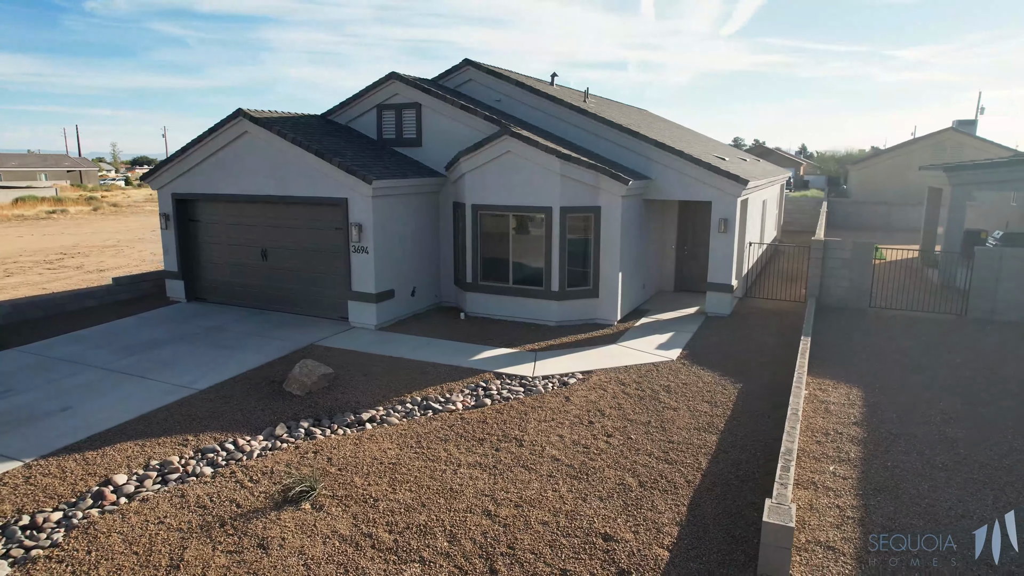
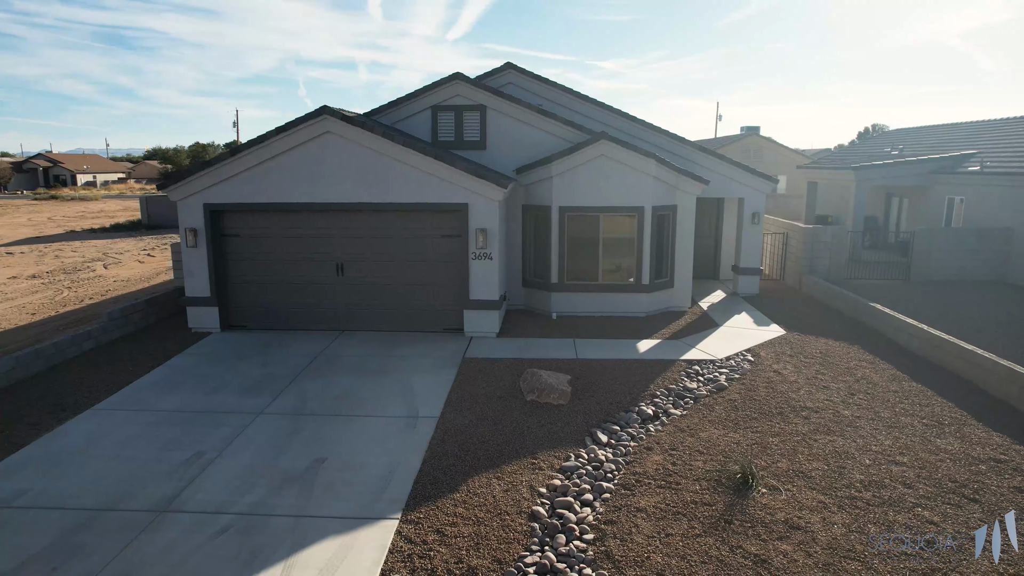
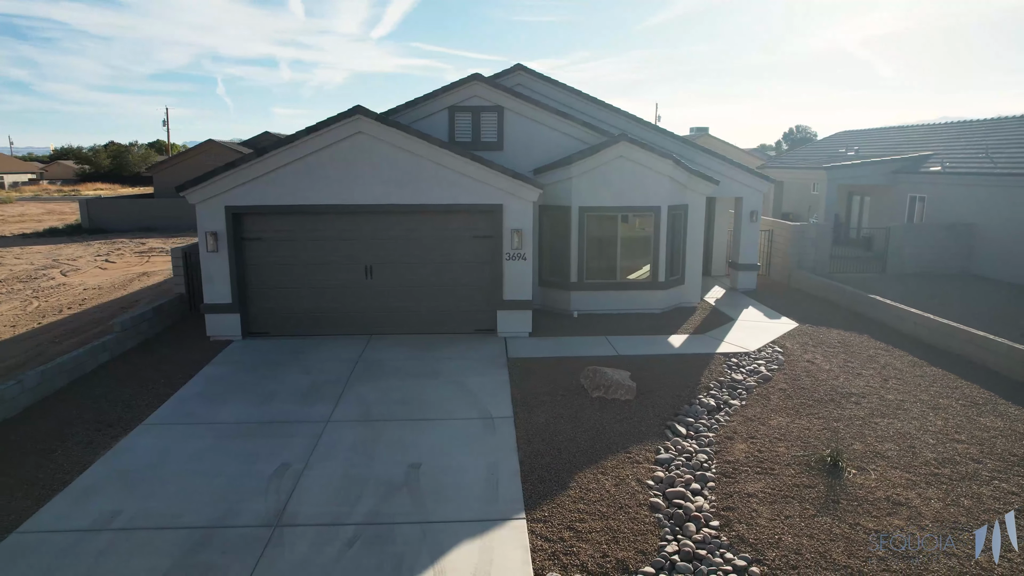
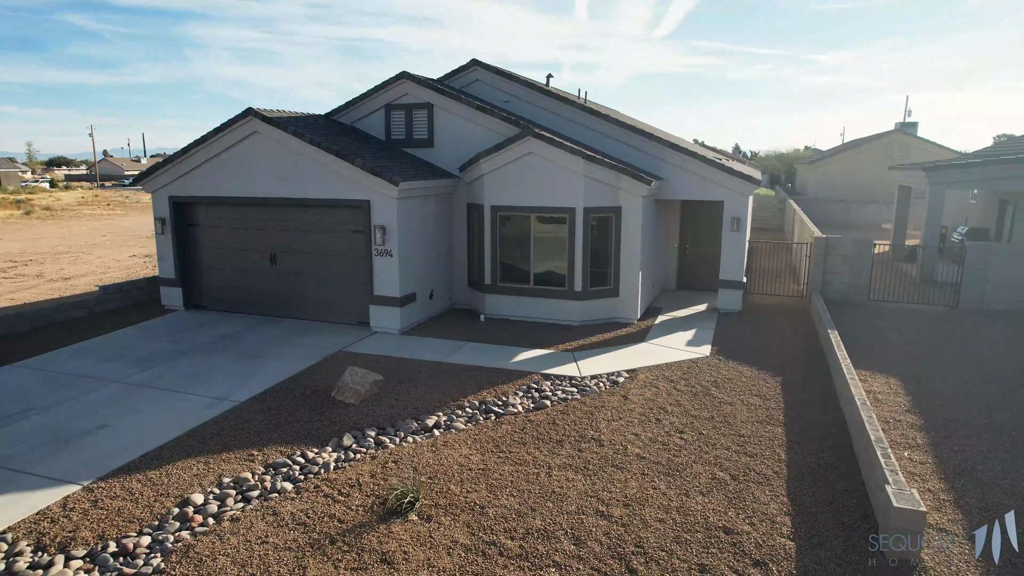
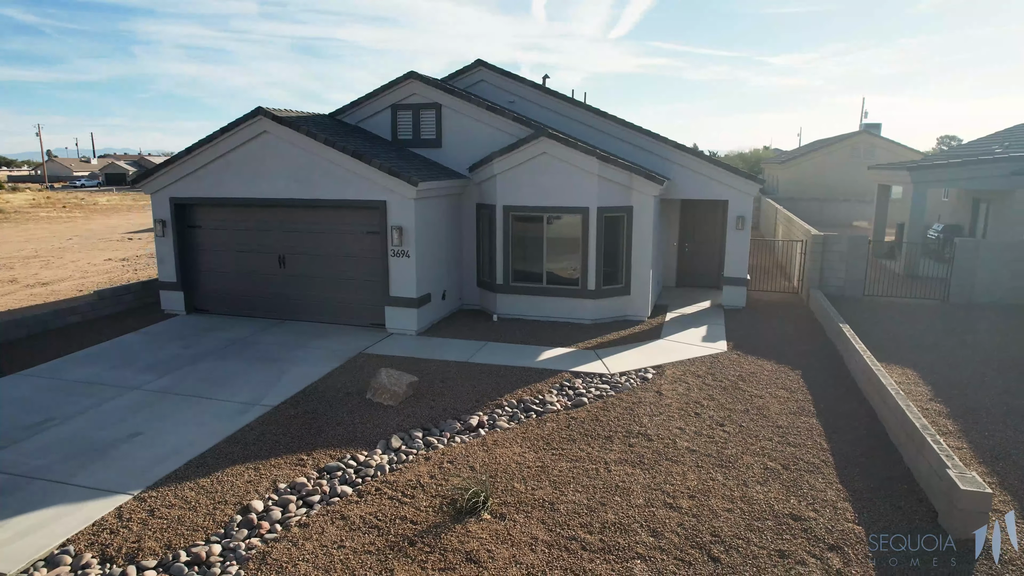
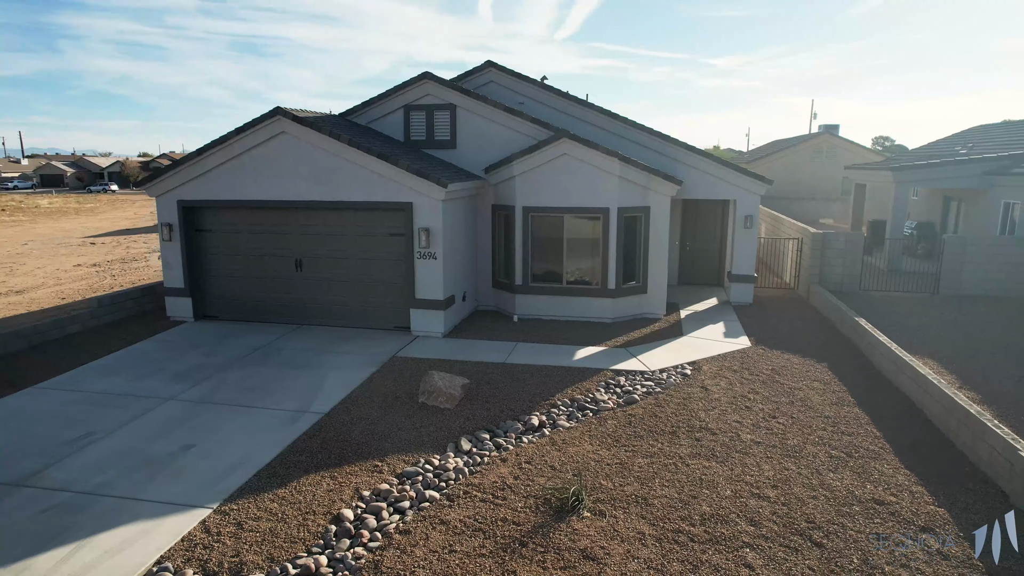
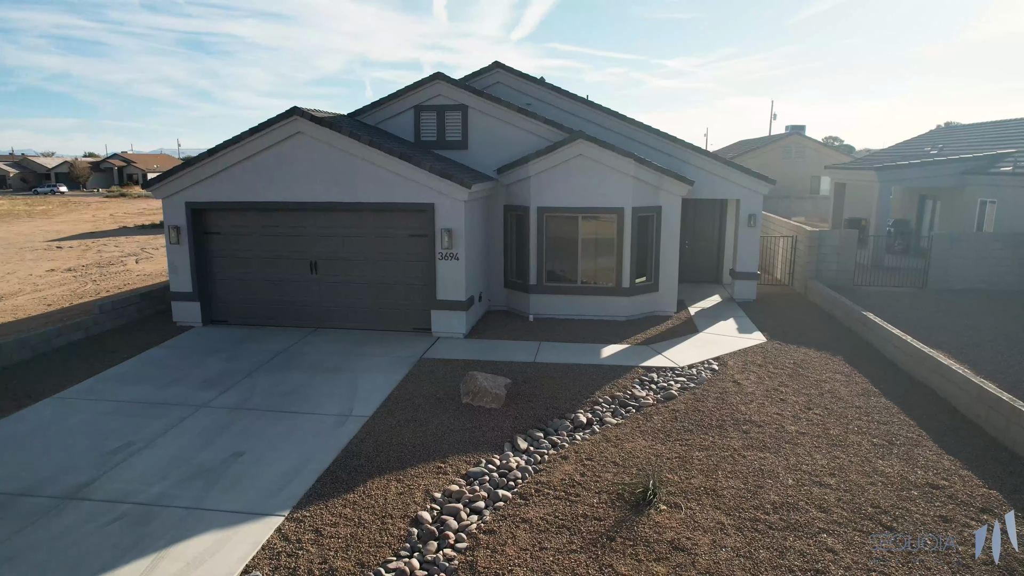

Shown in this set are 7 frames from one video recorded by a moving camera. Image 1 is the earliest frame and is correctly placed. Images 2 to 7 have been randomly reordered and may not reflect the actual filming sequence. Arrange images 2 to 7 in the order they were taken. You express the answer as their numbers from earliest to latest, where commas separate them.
4, 5, 6, 7, 2, 3
